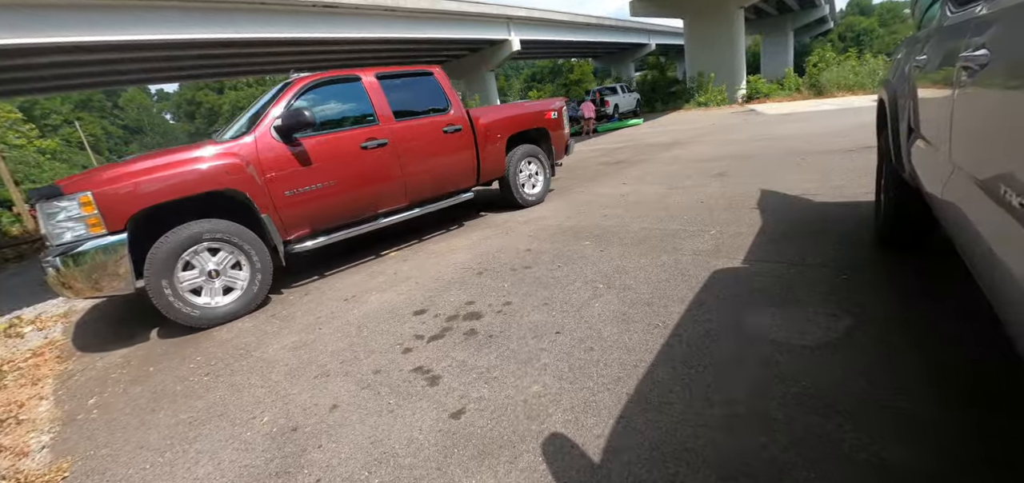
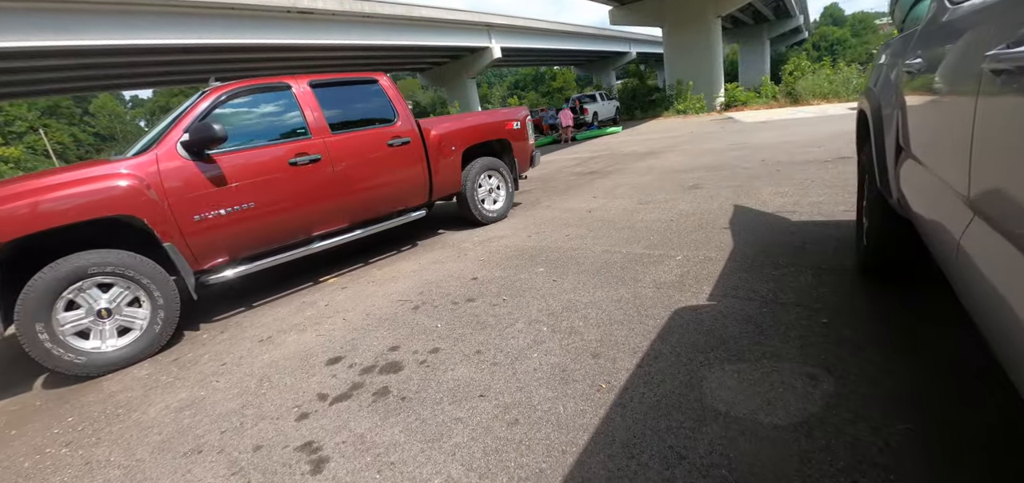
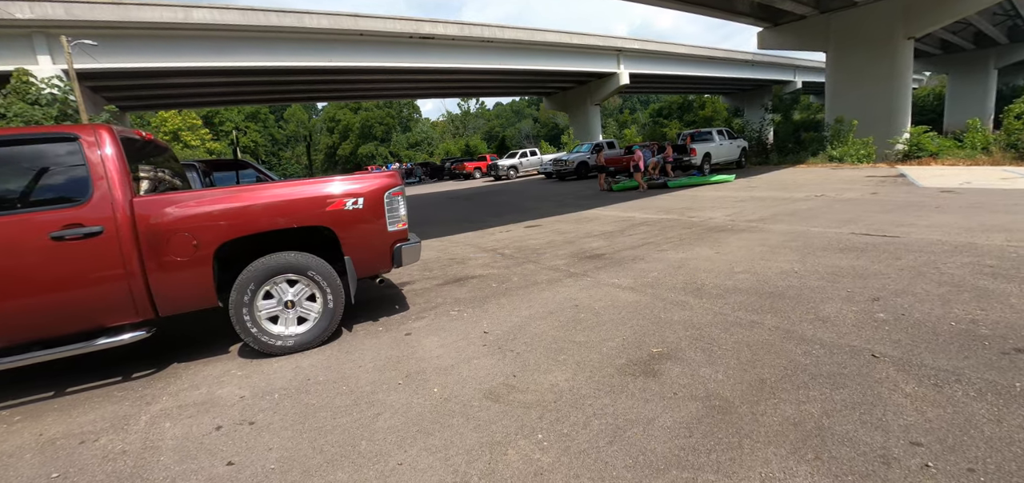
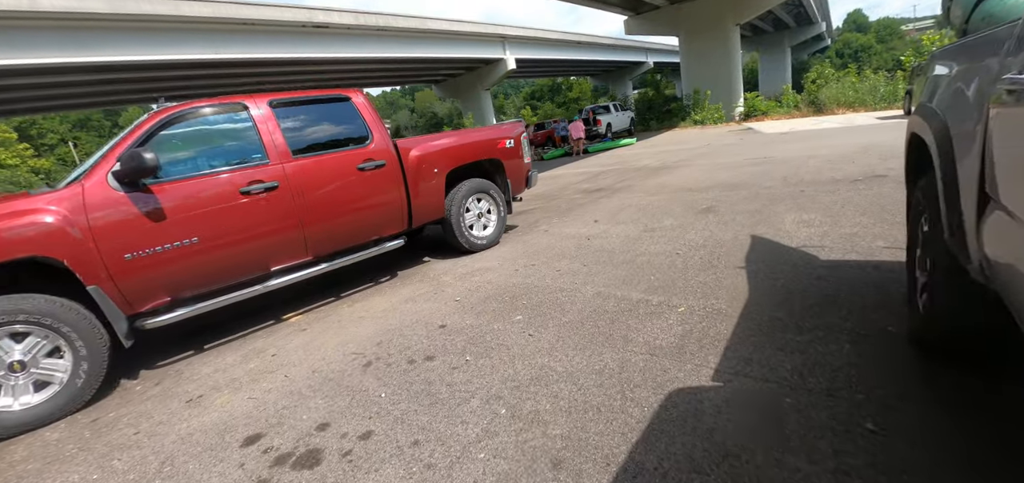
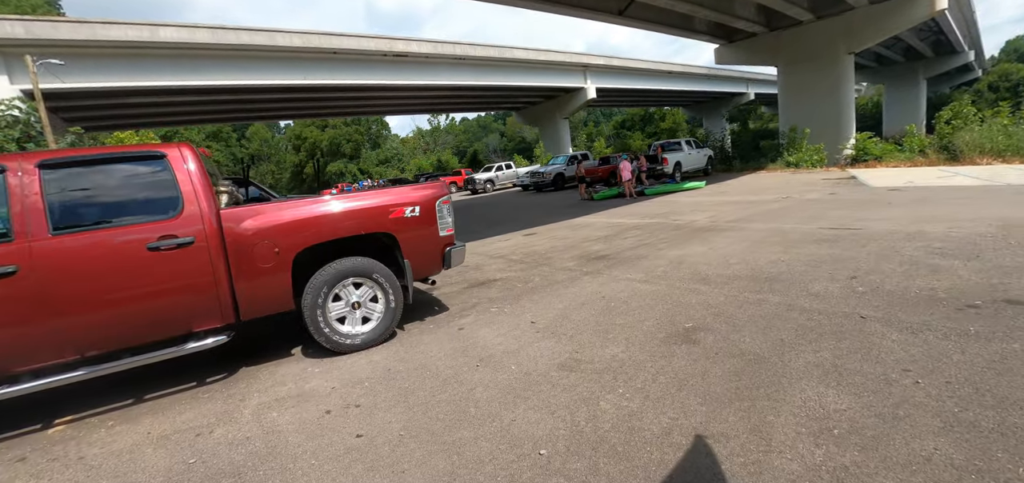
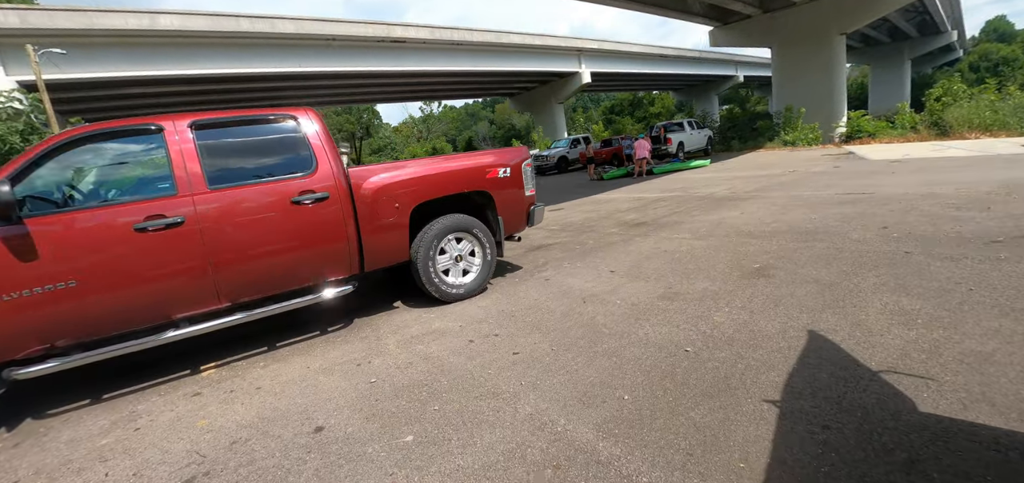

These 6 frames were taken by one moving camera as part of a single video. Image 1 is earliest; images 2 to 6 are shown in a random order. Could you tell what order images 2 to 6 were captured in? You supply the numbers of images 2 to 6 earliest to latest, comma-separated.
2, 4, 6, 5, 3
